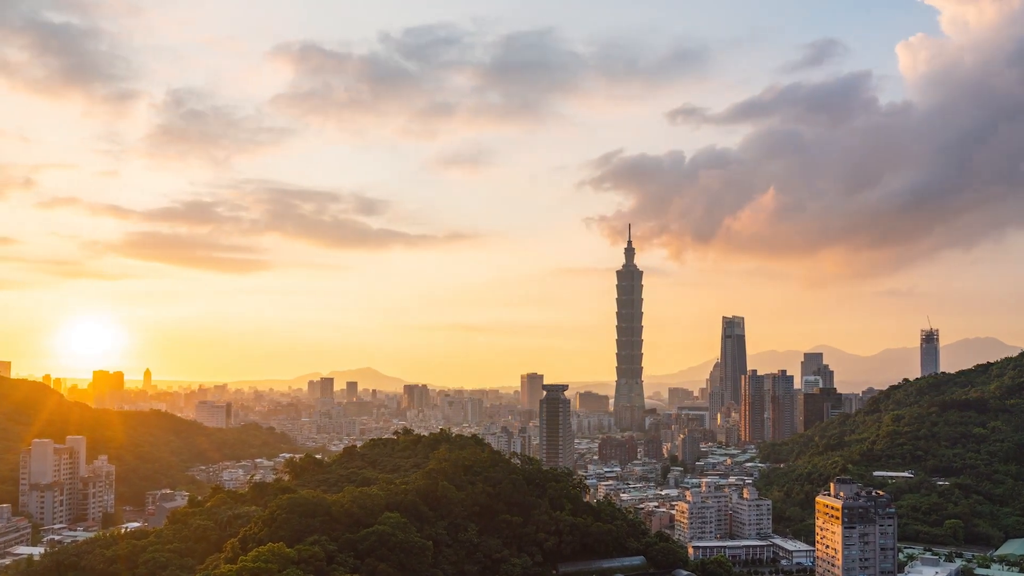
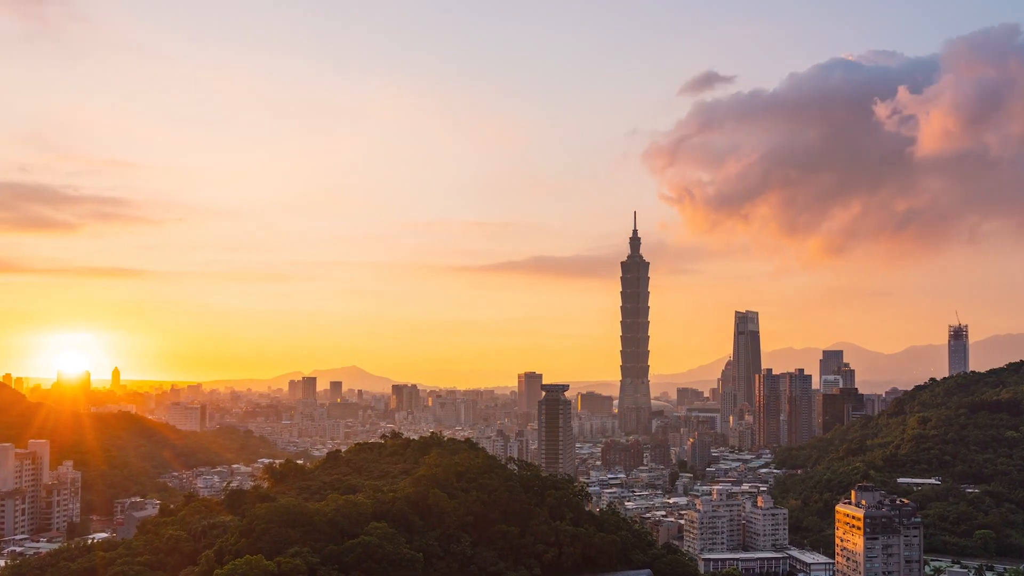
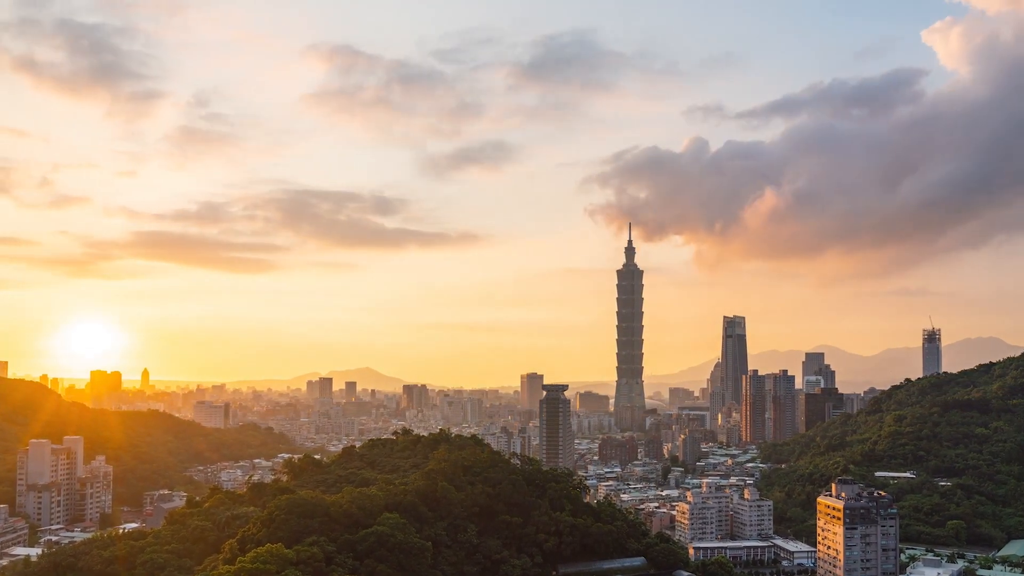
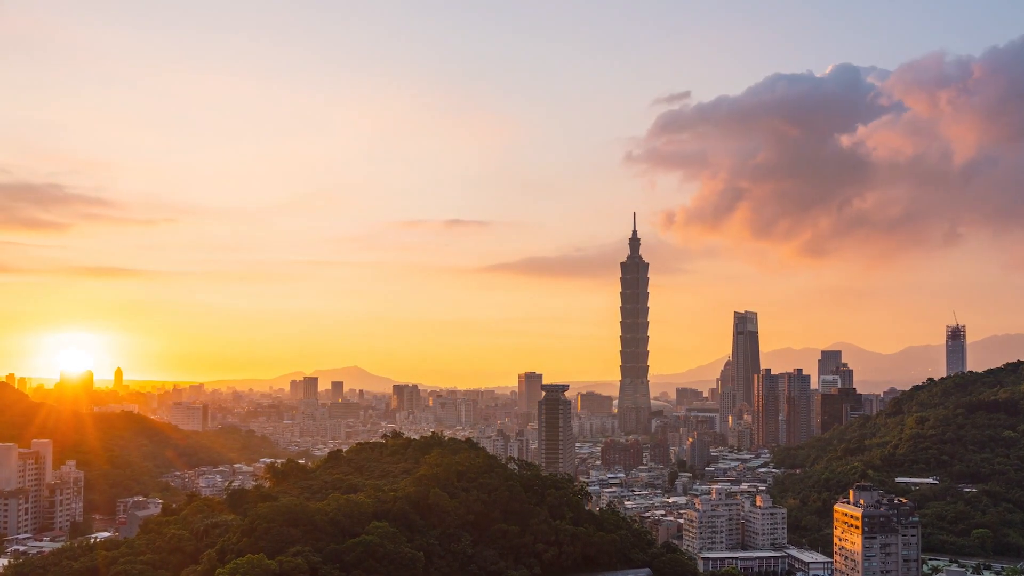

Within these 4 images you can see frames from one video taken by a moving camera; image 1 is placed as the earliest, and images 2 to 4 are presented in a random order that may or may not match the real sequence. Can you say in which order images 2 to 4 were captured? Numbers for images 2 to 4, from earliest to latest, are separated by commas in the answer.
3, 4, 2
